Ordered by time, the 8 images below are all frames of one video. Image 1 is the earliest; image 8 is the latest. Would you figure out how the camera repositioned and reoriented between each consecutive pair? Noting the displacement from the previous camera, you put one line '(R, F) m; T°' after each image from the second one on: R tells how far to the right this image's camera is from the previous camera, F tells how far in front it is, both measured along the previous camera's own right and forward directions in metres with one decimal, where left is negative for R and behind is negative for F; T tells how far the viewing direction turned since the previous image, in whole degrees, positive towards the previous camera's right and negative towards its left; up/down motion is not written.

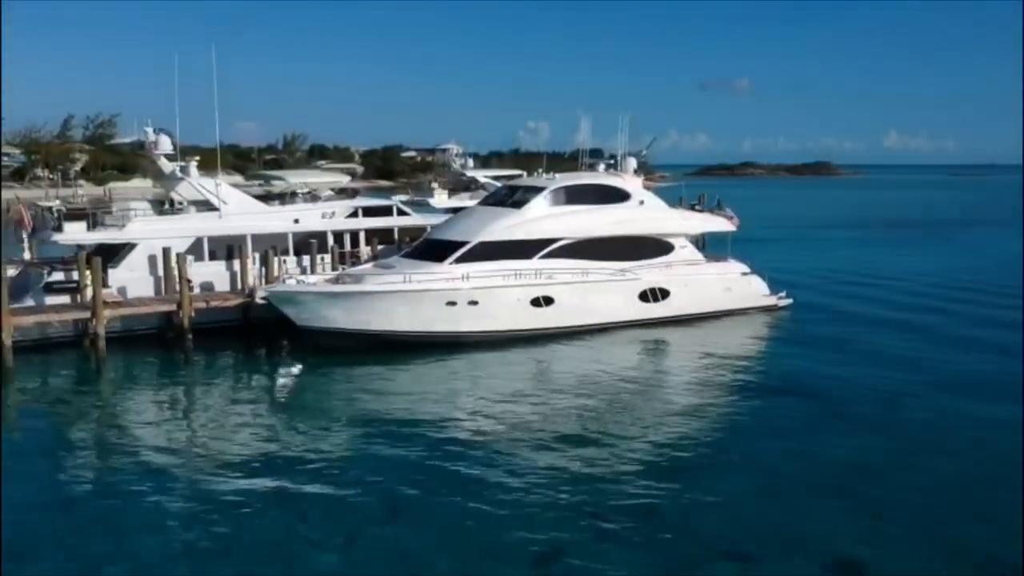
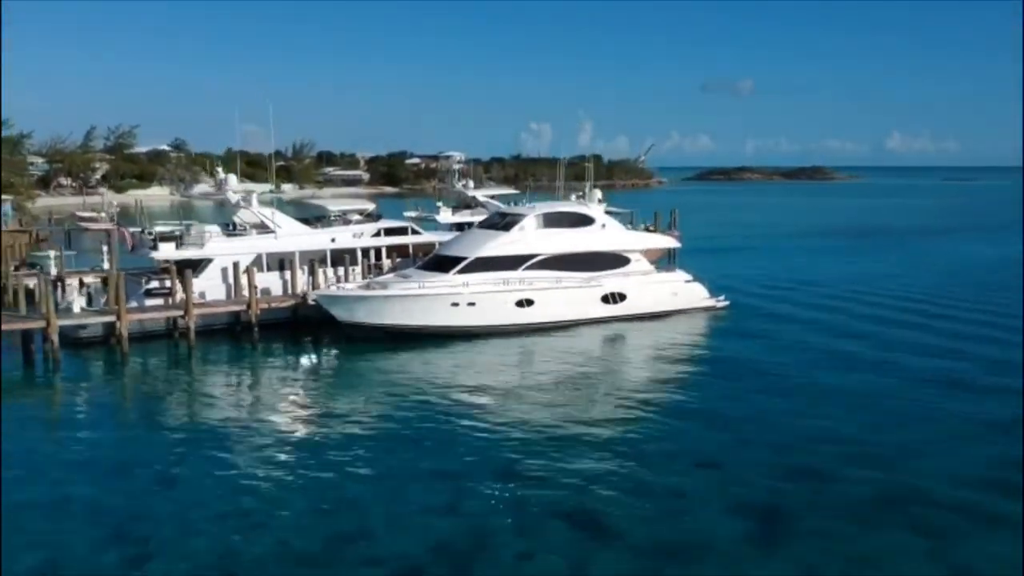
(+0.2, -3.6) m; 0°
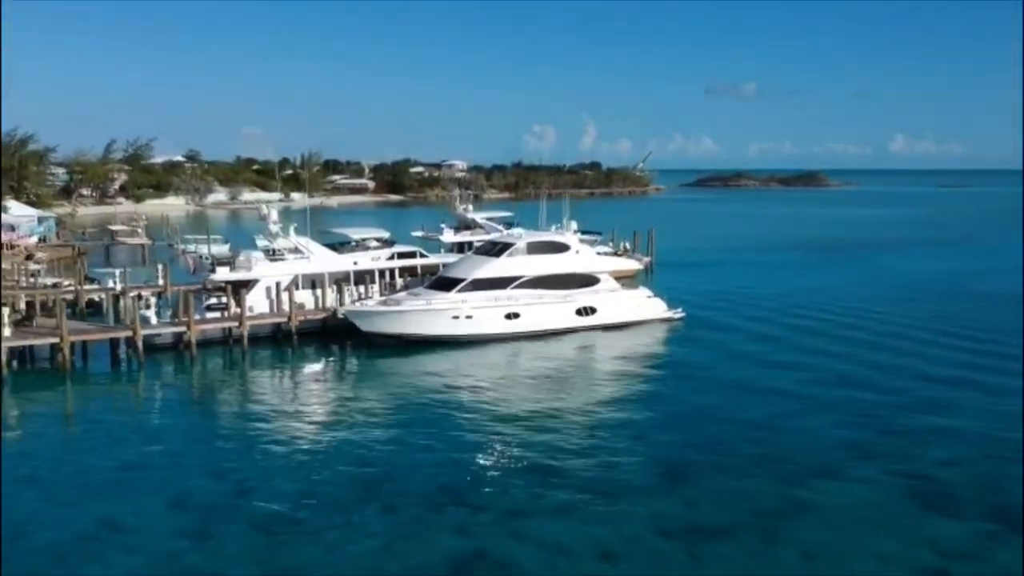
(+0.3, -3.6) m; 0°
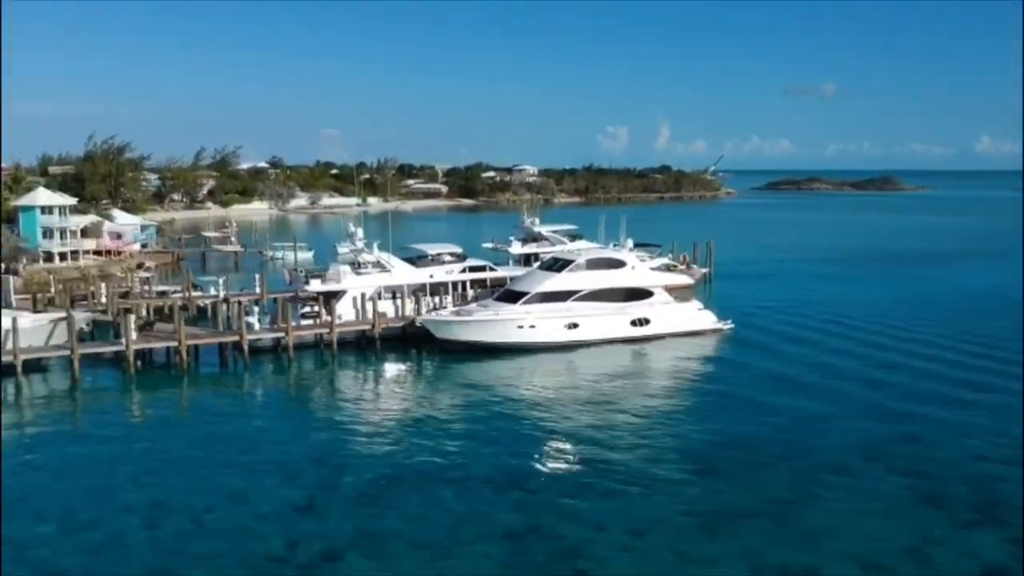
(+0.2, -2.1) m; -4°
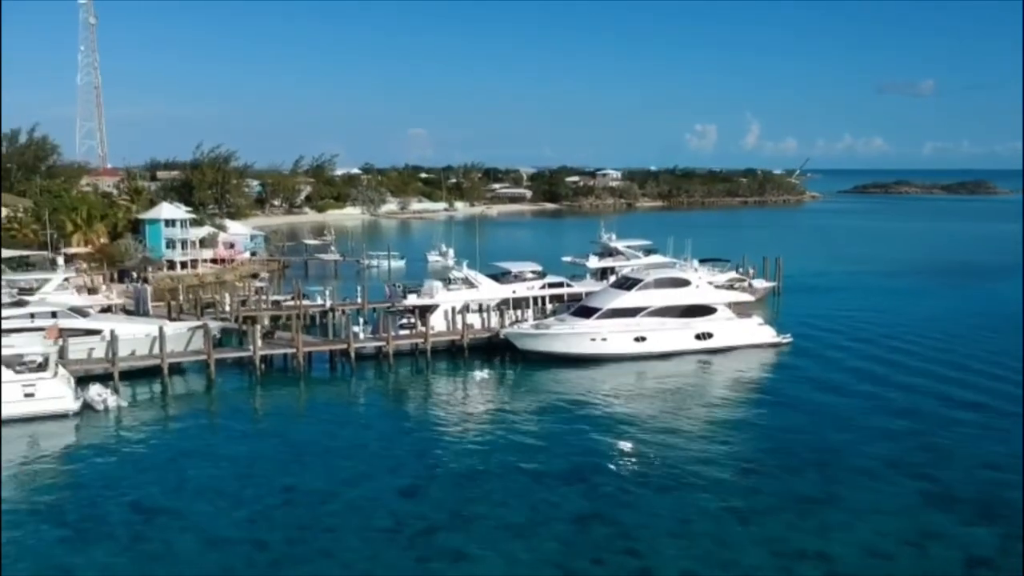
(+0.2, -2.5) m; -5°
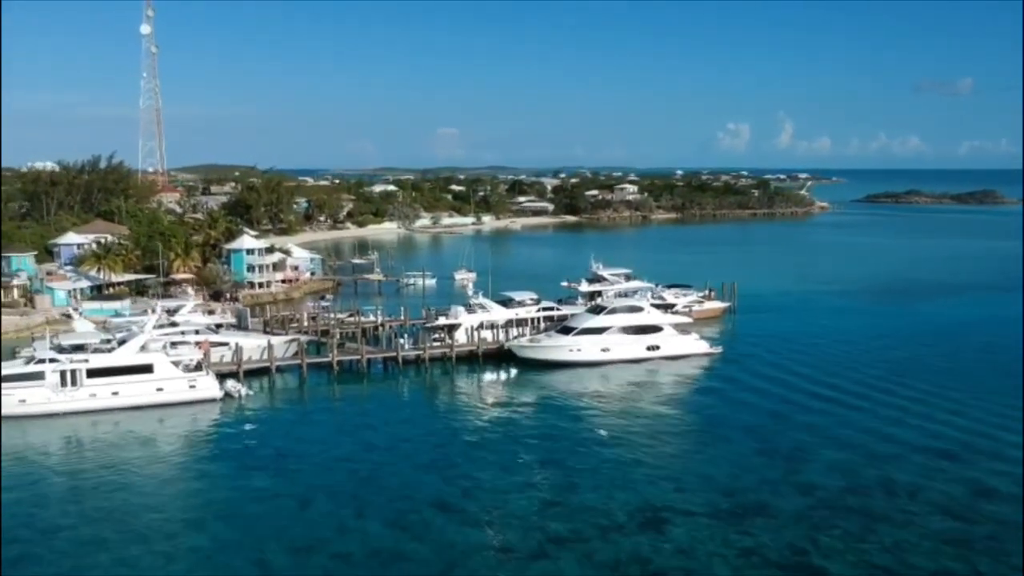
(+1.0, -9.4) m; -2°
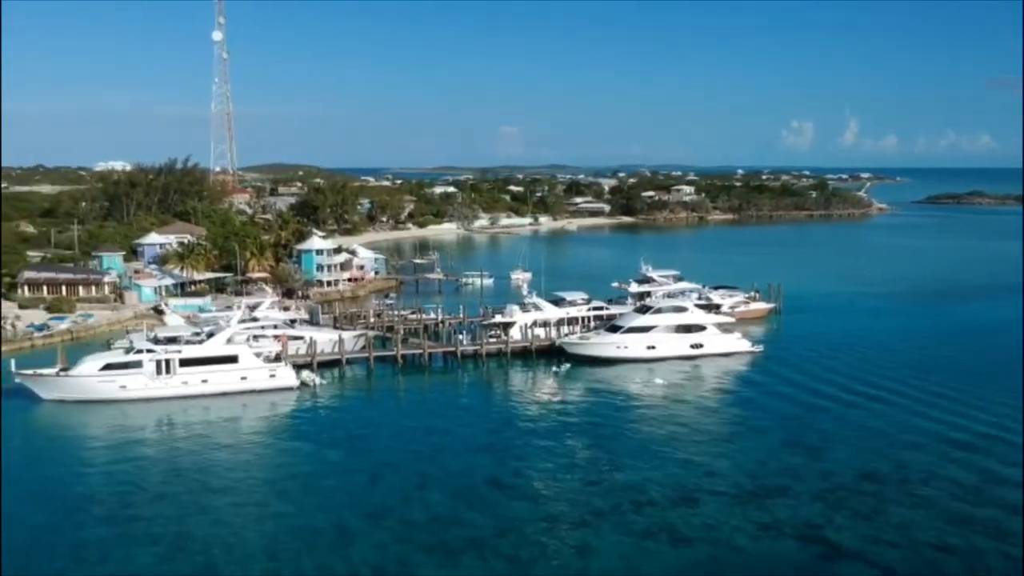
(+0.2, -2.4) m; -3°
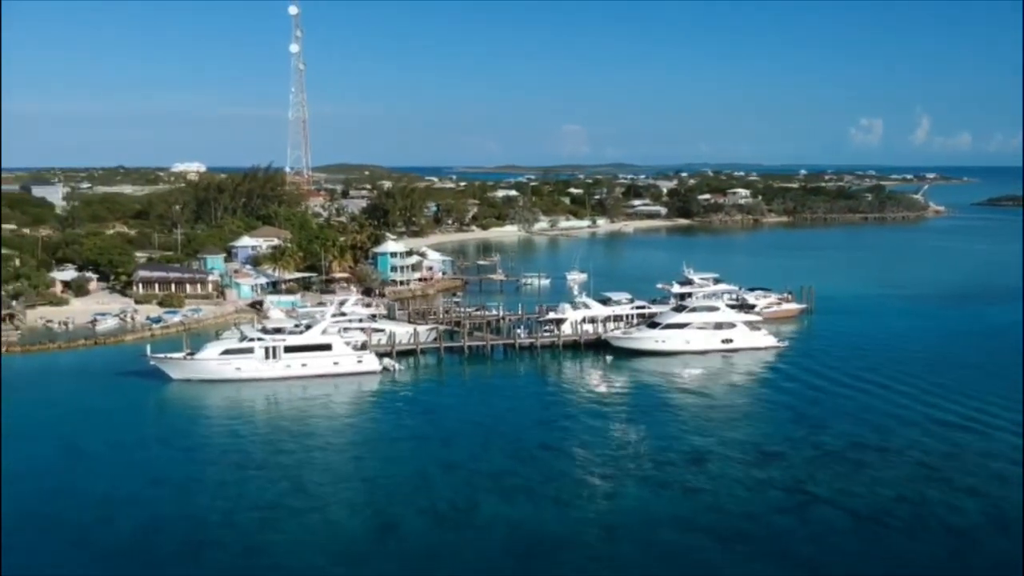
(+0.4, -5.3) m; -4°
